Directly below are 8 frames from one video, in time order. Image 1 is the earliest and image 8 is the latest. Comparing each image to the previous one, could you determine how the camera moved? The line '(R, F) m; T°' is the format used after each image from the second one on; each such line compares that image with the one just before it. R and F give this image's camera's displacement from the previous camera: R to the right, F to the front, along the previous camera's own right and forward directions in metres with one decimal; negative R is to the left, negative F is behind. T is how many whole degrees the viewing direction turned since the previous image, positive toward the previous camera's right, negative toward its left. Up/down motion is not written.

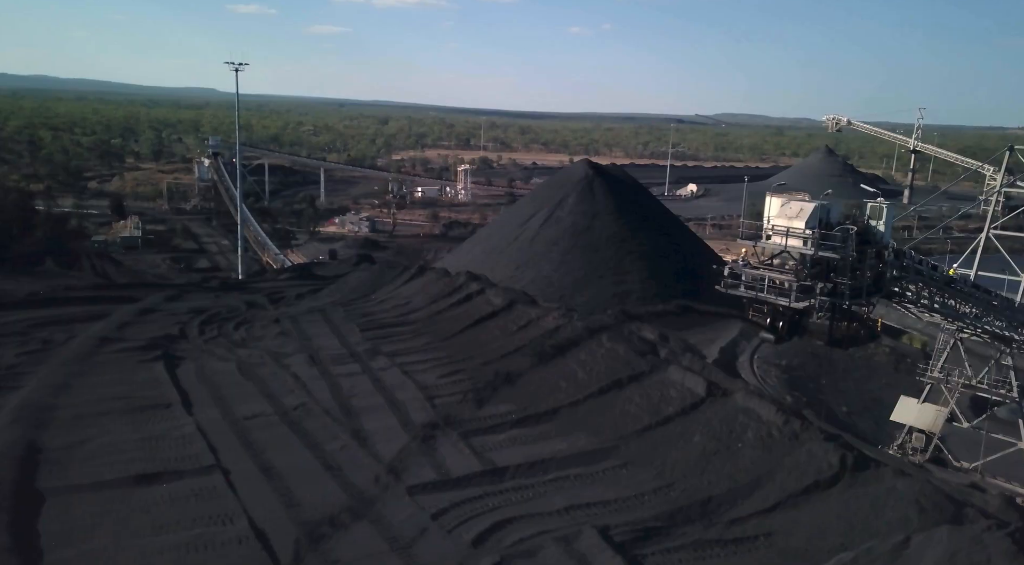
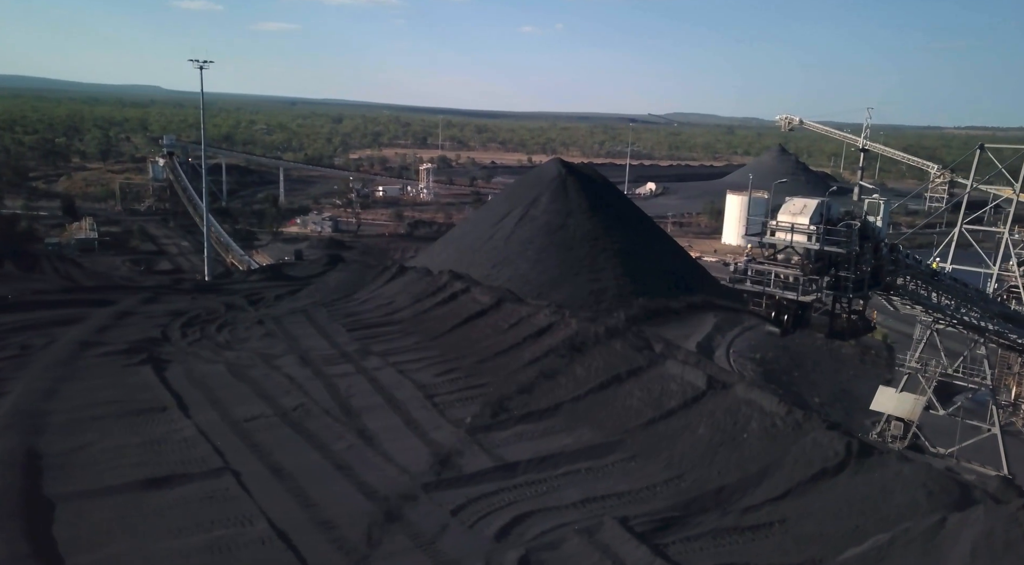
(-0.8, -0.1) m; +3°
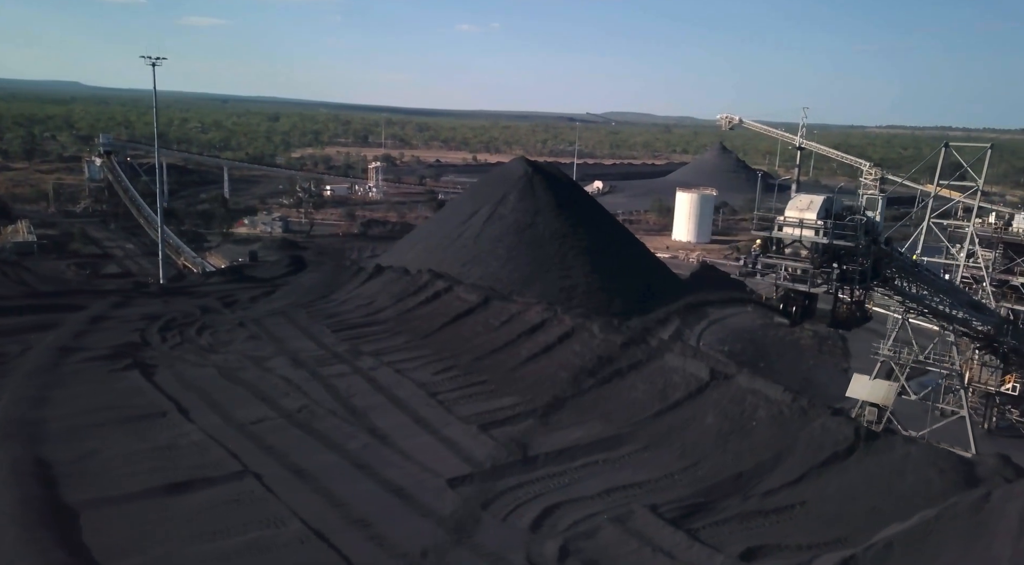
(-1.1, -0.2) m; +5°
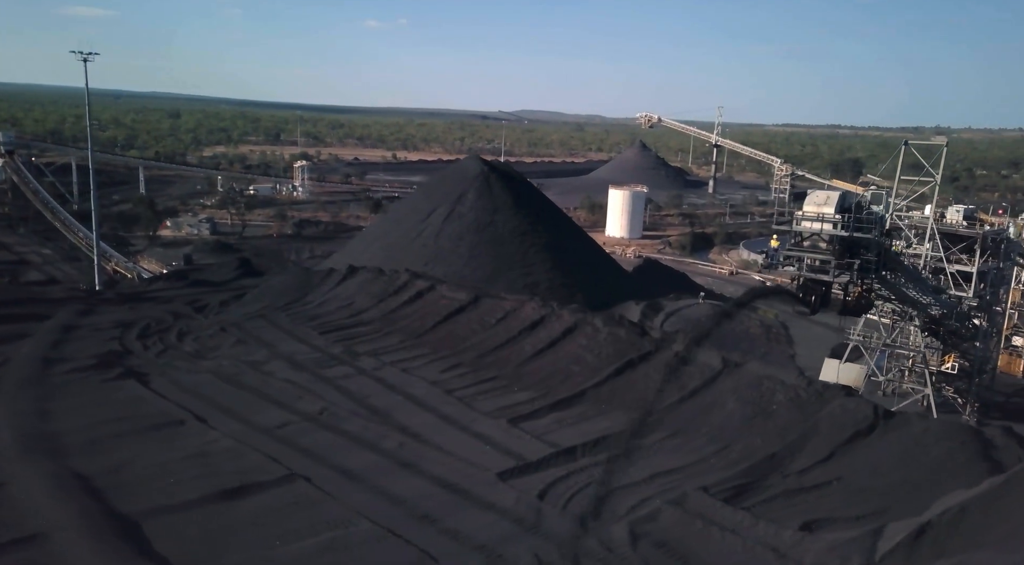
(-1.9, -0.2) m; +7°
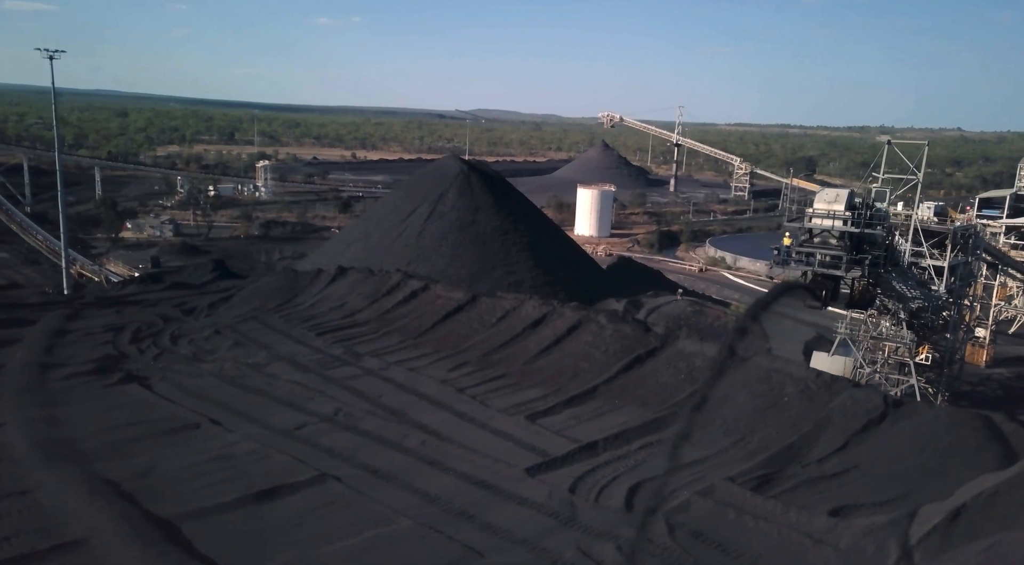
(-1.0, -0.1) m; +3°
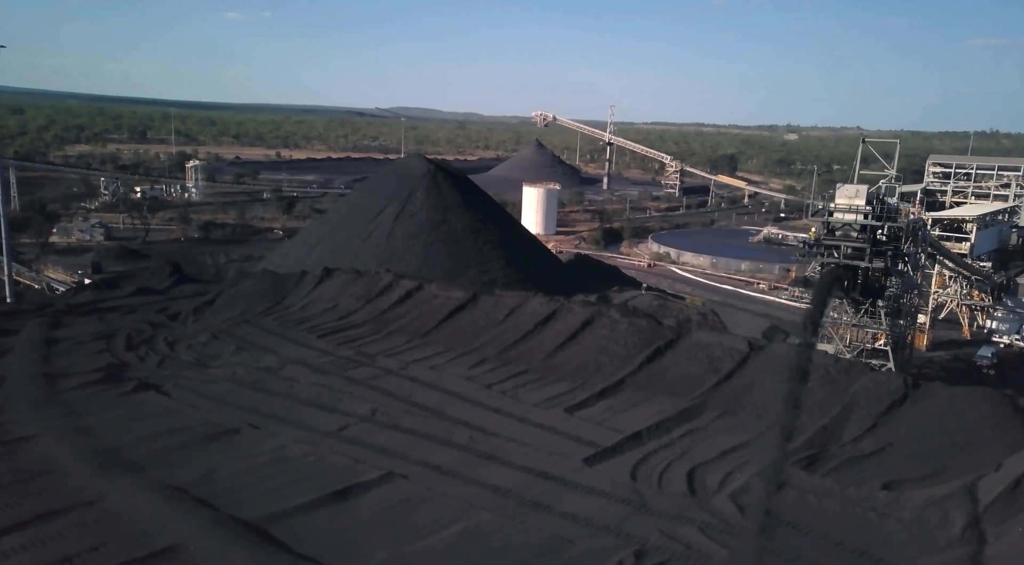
(-2.0, -0.2) m; +6°
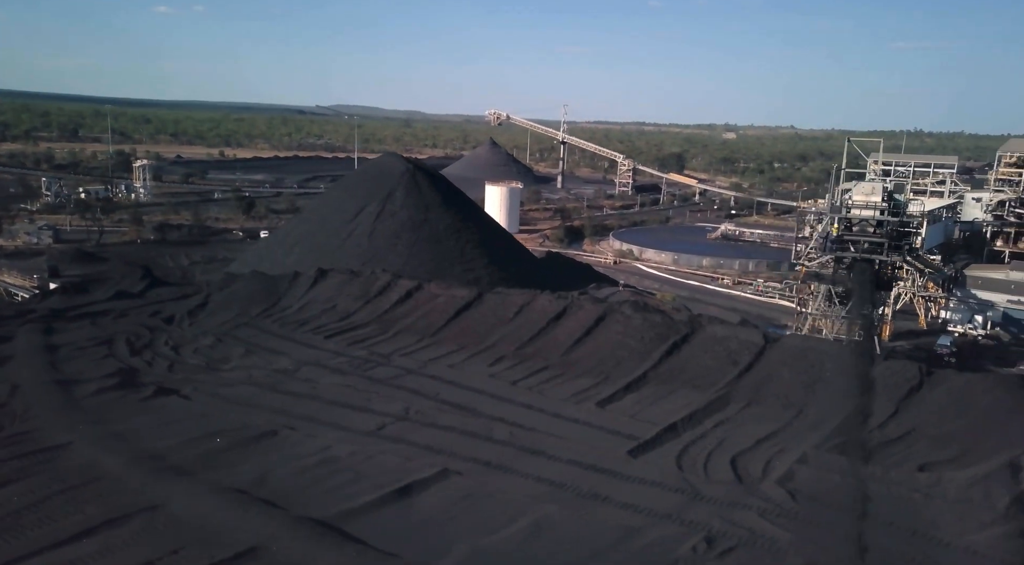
(-1.6, -0.1) m; +5°
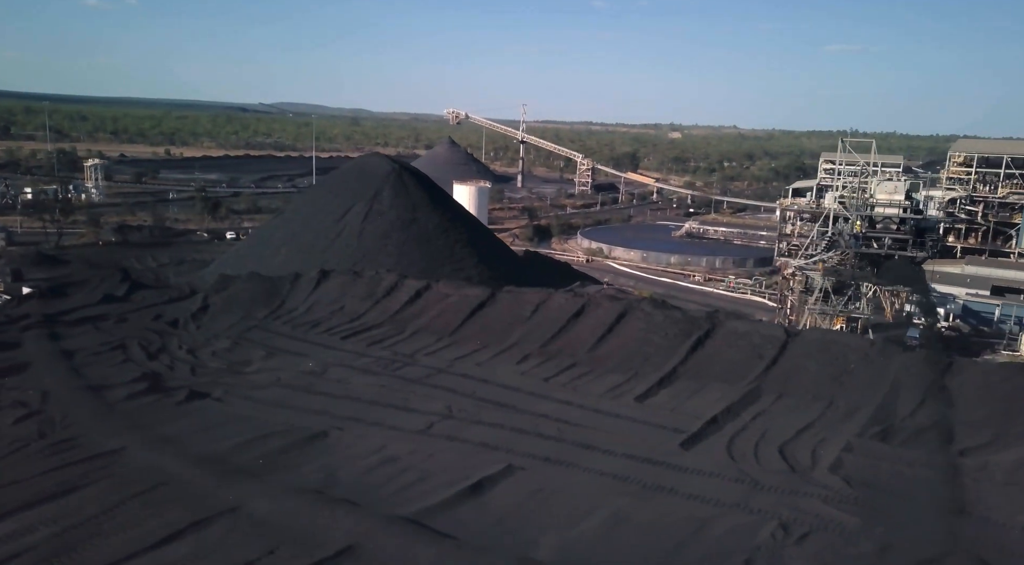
(-1.7, -0.1) m; +4°
